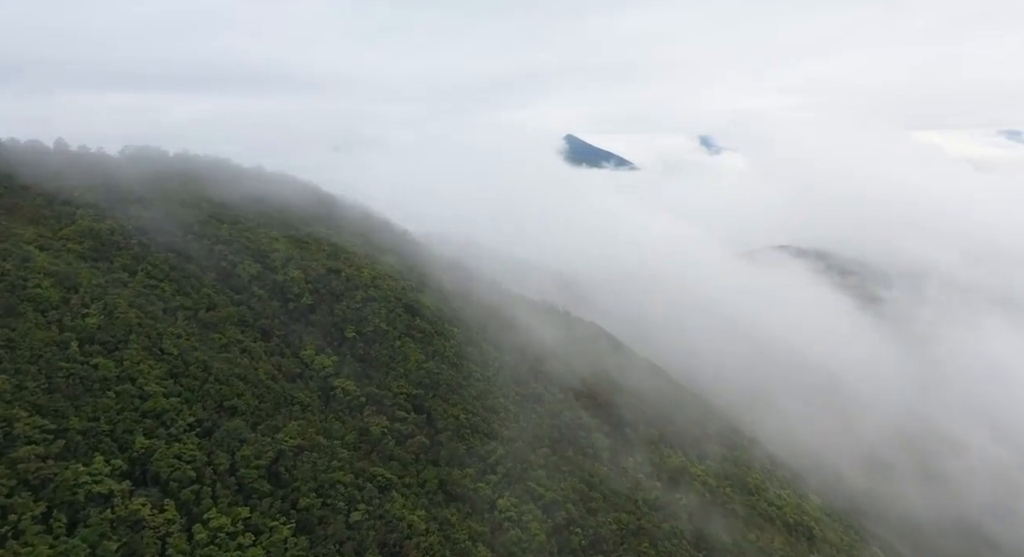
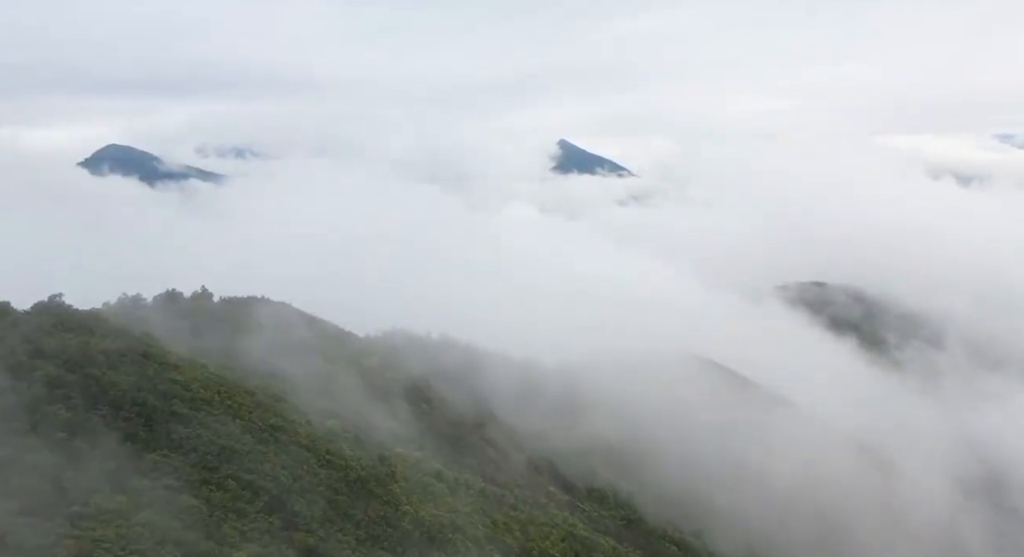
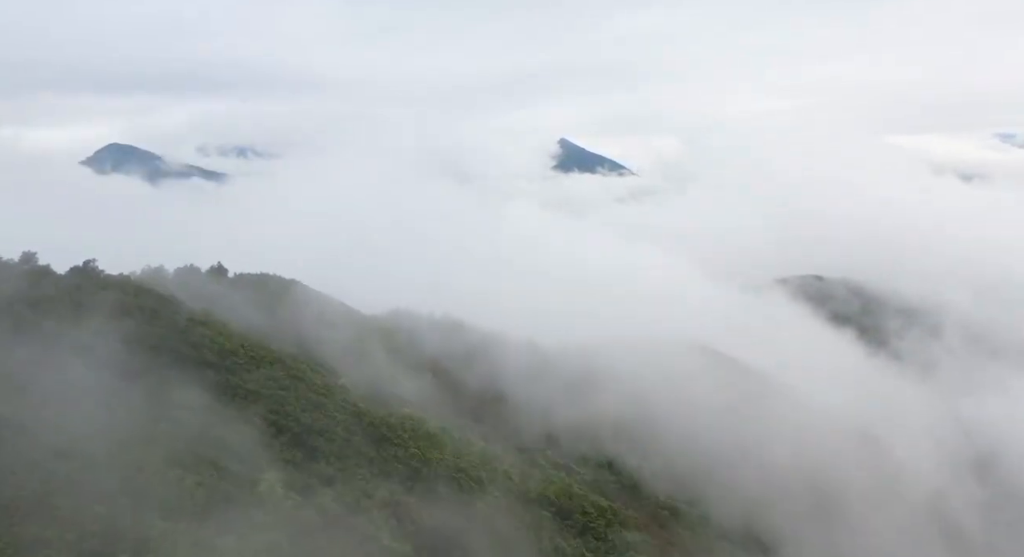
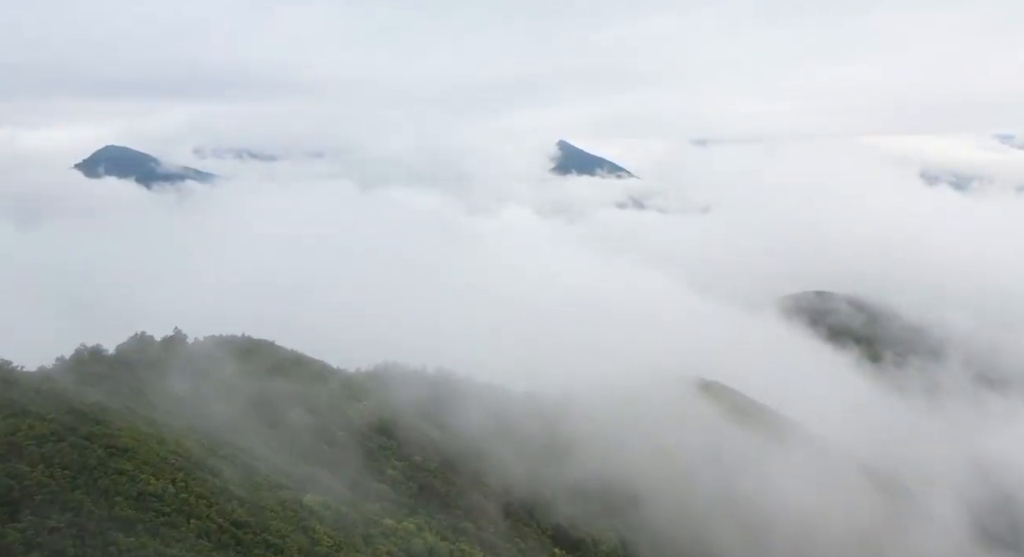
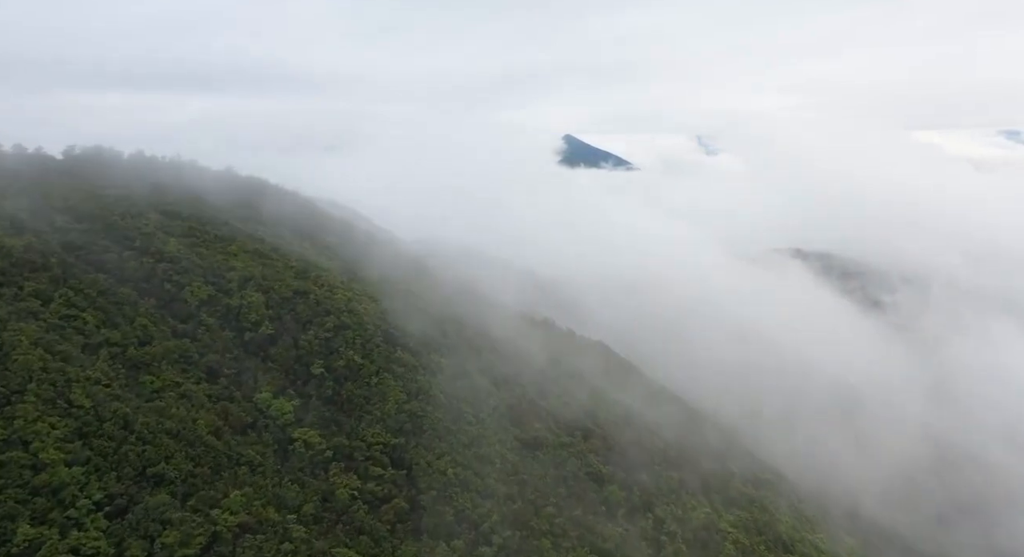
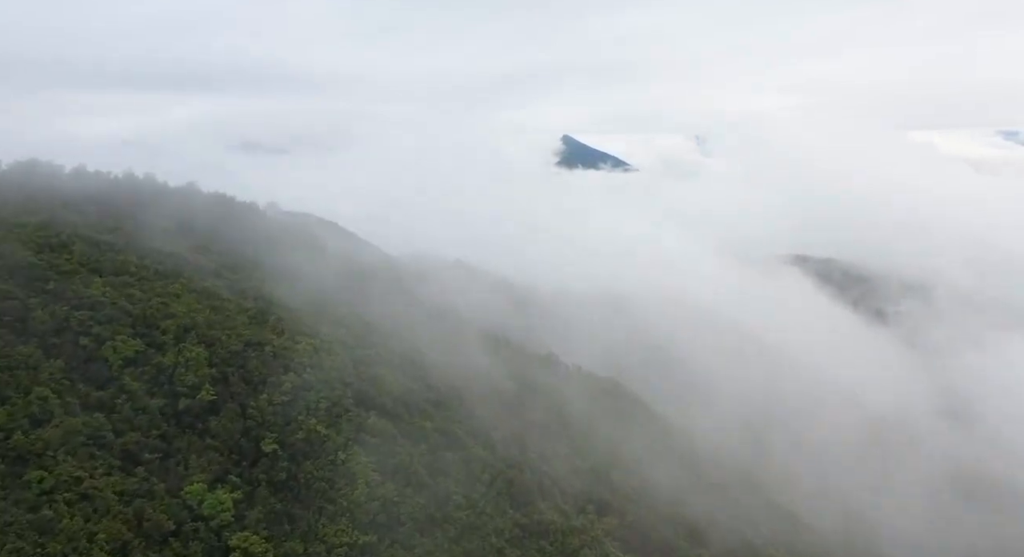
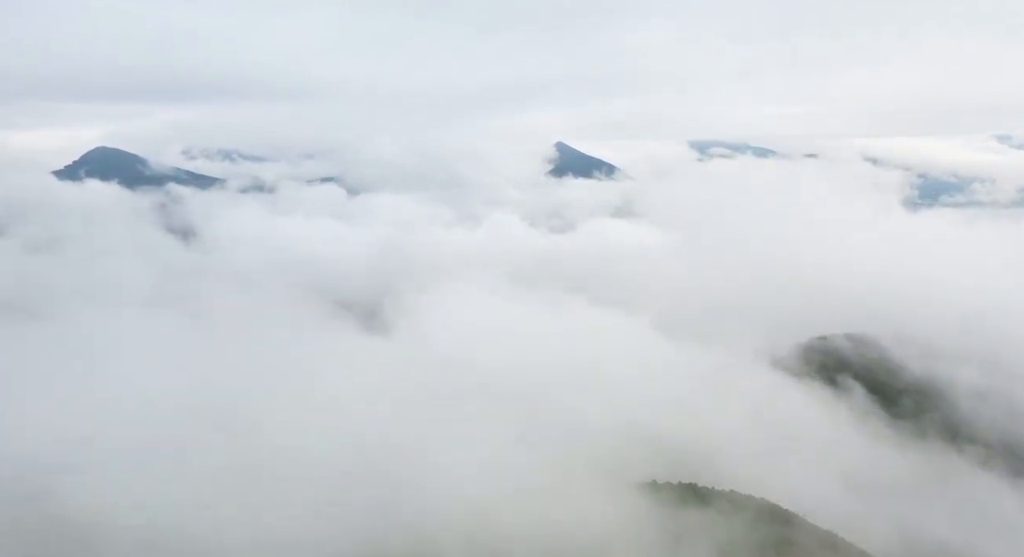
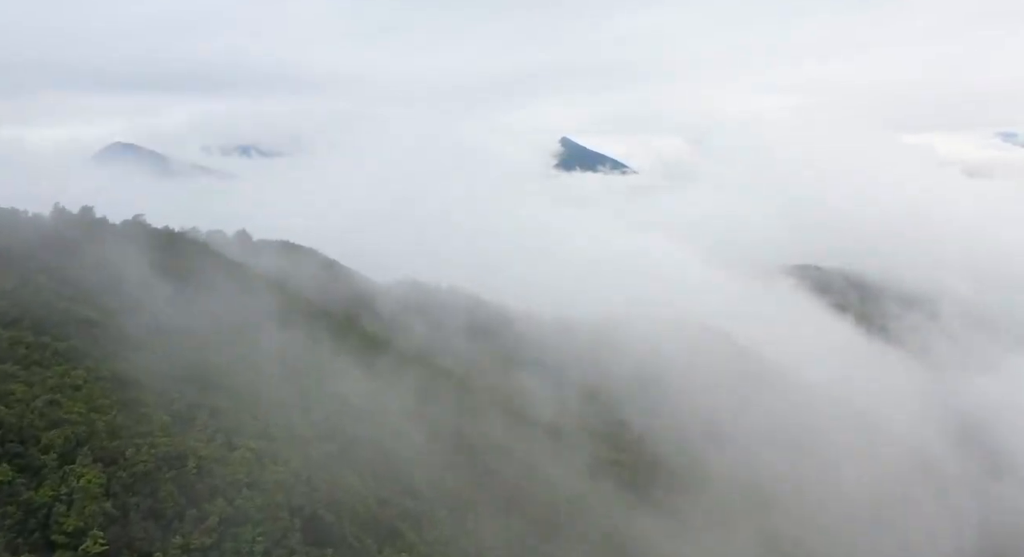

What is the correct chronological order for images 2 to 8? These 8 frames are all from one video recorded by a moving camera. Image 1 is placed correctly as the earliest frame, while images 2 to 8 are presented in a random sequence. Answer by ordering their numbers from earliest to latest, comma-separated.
5, 6, 8, 3, 2, 4, 7
